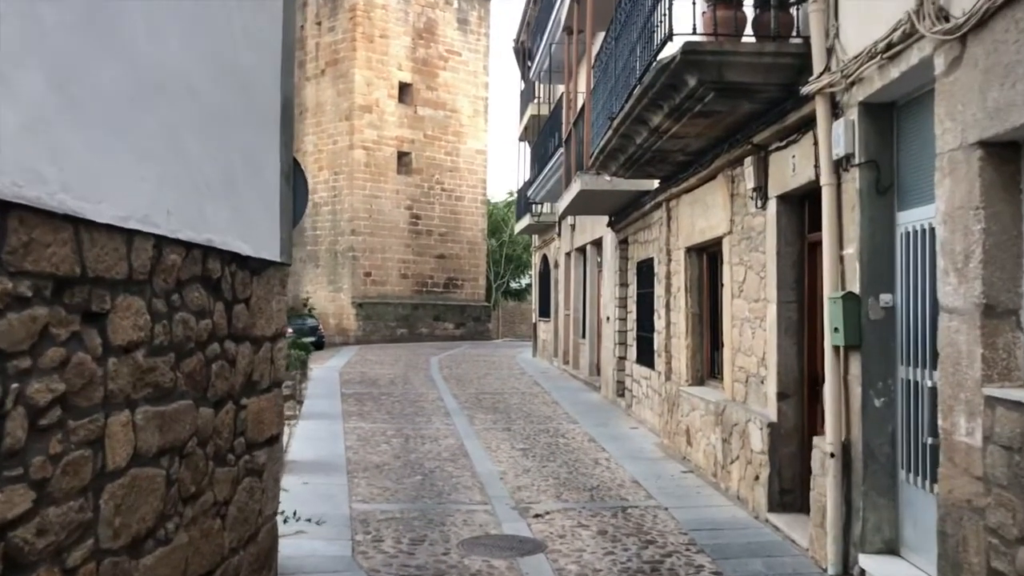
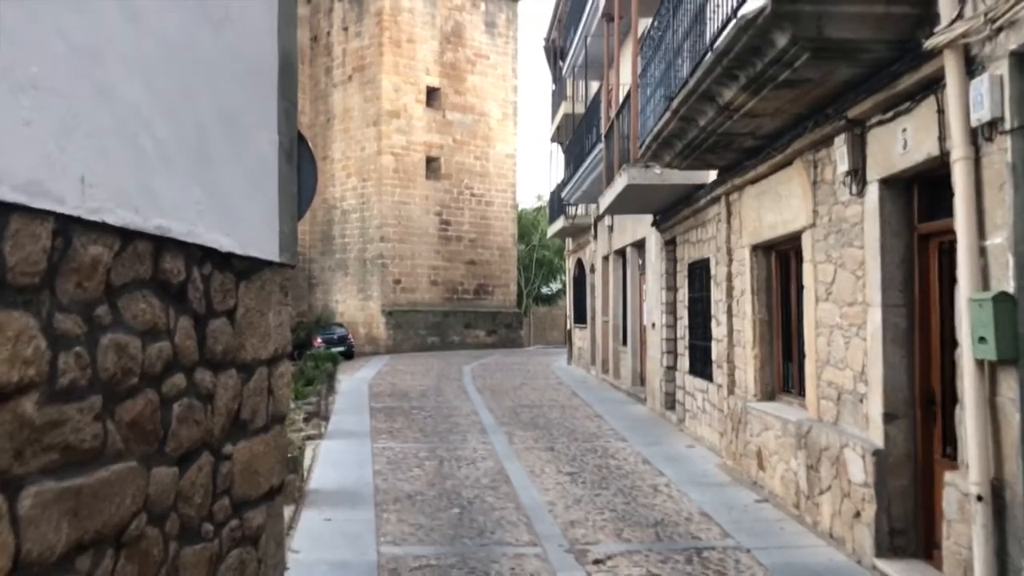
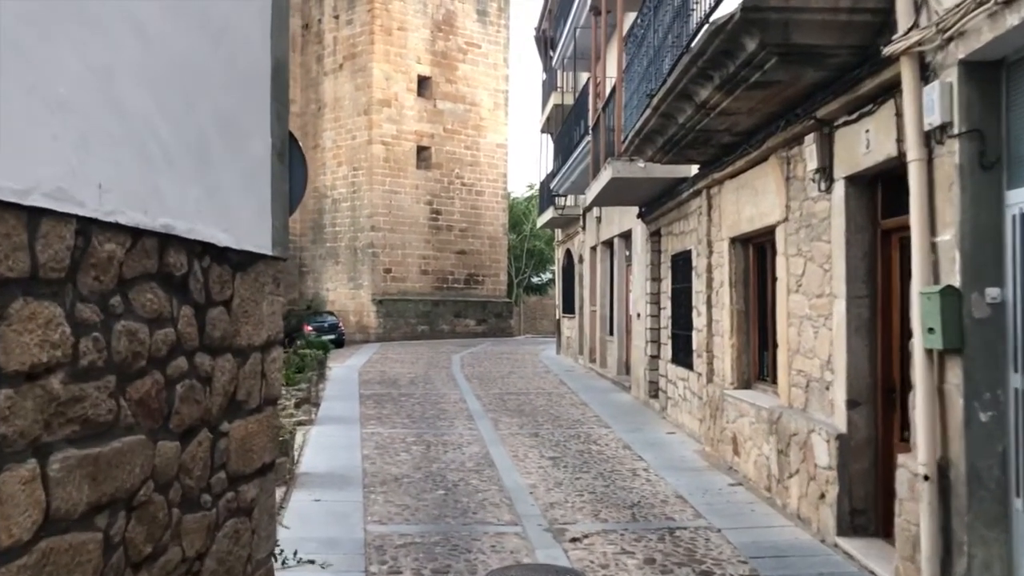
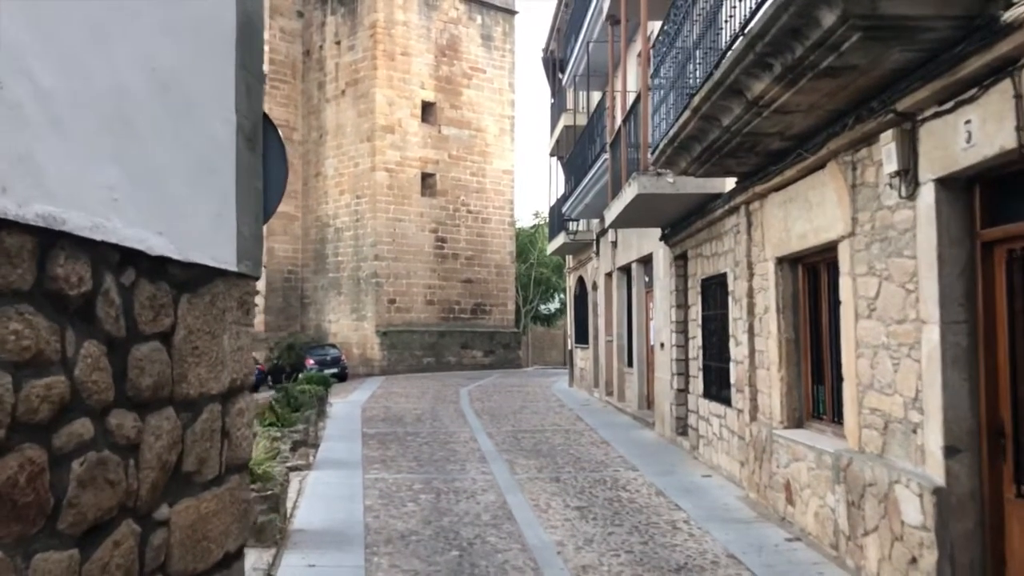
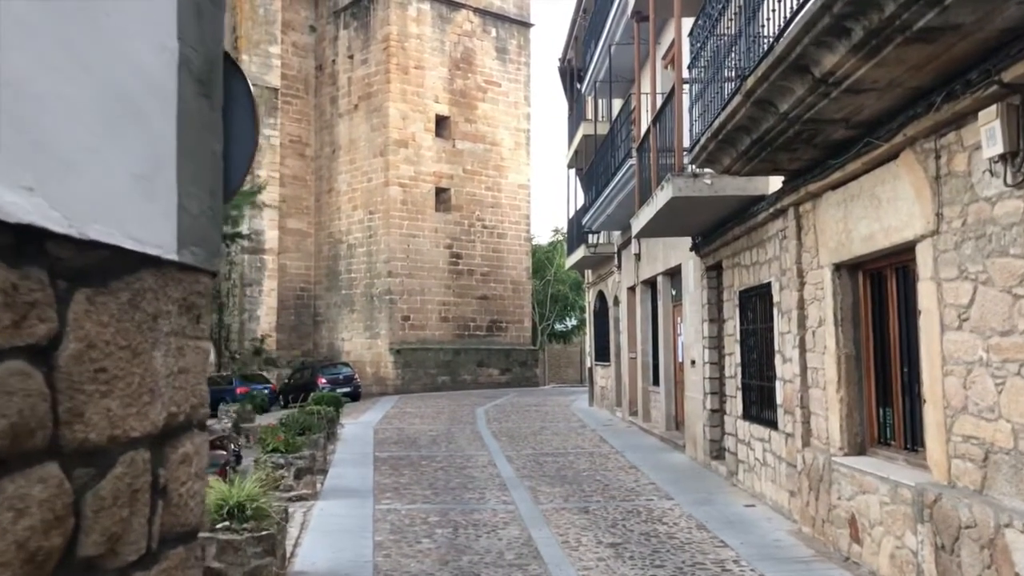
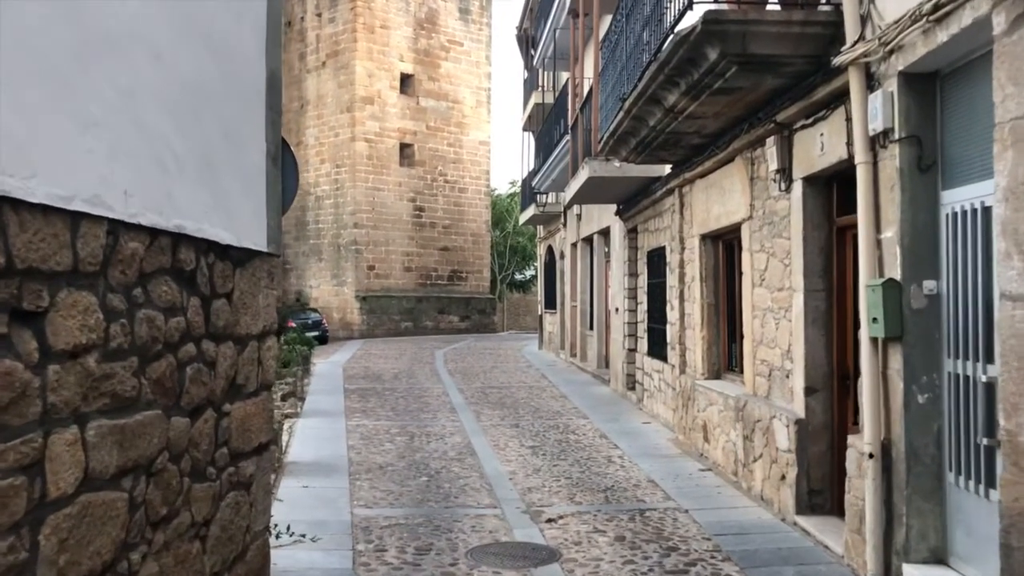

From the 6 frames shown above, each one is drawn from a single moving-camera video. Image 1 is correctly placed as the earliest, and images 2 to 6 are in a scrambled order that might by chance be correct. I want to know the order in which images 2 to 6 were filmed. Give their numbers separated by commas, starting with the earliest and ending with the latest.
6, 3, 2, 4, 5
